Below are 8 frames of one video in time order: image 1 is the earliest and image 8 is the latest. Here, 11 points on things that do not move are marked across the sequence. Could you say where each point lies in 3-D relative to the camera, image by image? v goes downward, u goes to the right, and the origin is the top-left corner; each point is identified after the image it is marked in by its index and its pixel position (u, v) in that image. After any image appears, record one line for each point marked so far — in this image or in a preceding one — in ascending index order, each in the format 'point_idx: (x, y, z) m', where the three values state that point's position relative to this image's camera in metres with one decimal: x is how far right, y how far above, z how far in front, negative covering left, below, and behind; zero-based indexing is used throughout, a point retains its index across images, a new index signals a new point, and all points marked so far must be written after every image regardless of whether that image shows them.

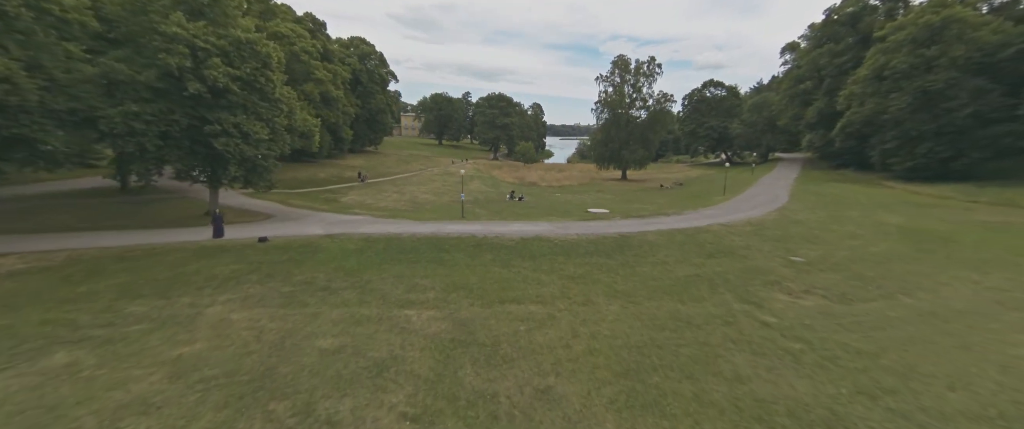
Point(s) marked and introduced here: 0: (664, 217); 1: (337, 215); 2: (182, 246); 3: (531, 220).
0: (+5.9, -0.1, +15.4) m
1: (-6.6, -0.1, +14.9) m
2: (-8.0, -0.7, +9.5) m
3: (+0.8, -0.2, +15.7) m
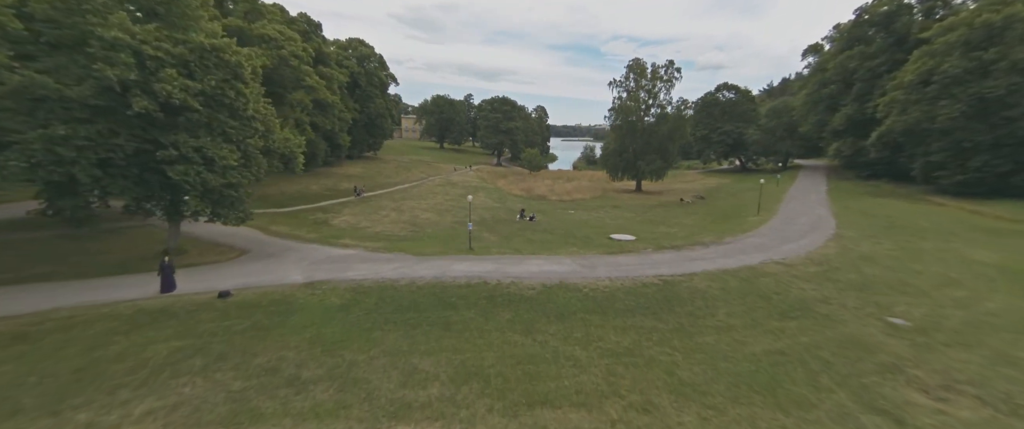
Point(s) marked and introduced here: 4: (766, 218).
0: (+6.4, -1.2, +13.3) m
1: (-6.1, -1.2, +12.8) m
2: (-7.5, -1.8, +7.5) m
3: (+1.3, -1.3, +13.6) m
4: (+11.9, -0.2, +18.4) m
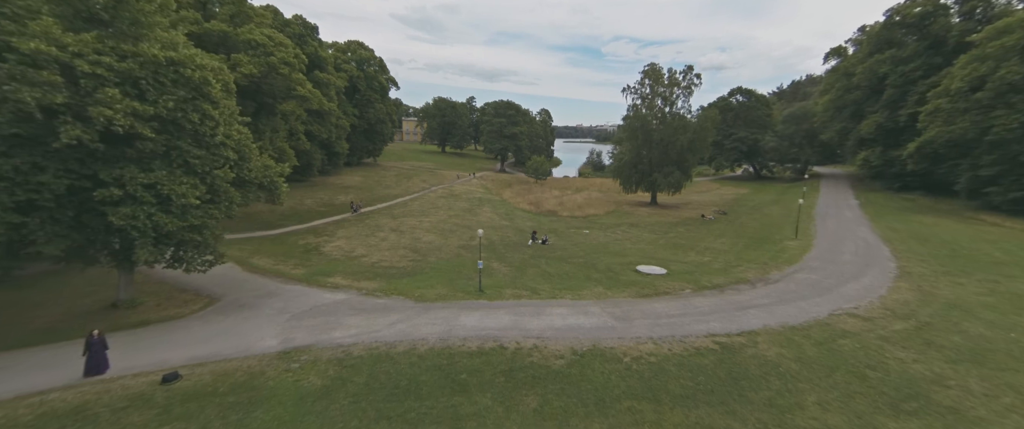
0: (+6.9, -2.2, +11.4) m
1: (-5.7, -2.2, +11.0) m
2: (-7.0, -2.8, +5.6) m
3: (+1.7, -2.3, +11.7) m
4: (+12.4, -1.2, +16.5) m
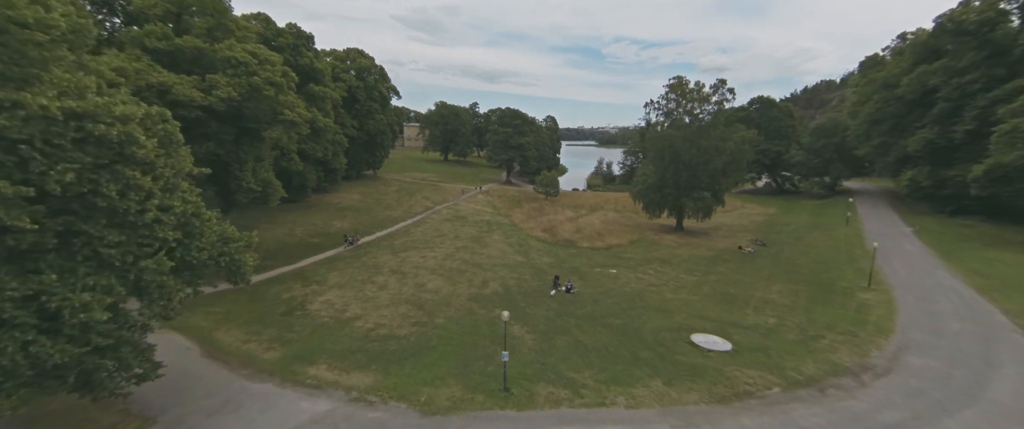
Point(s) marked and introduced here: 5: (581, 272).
0: (+7.6, -3.9, +8.7) m
1: (-4.9, -4.0, +8.3) m
2: (-6.3, -4.5, +3.0) m
3: (+2.5, -4.0, +9.0) m
4: (+13.2, -2.9, +13.8) m
5: (+3.4, -2.8, +19.2) m
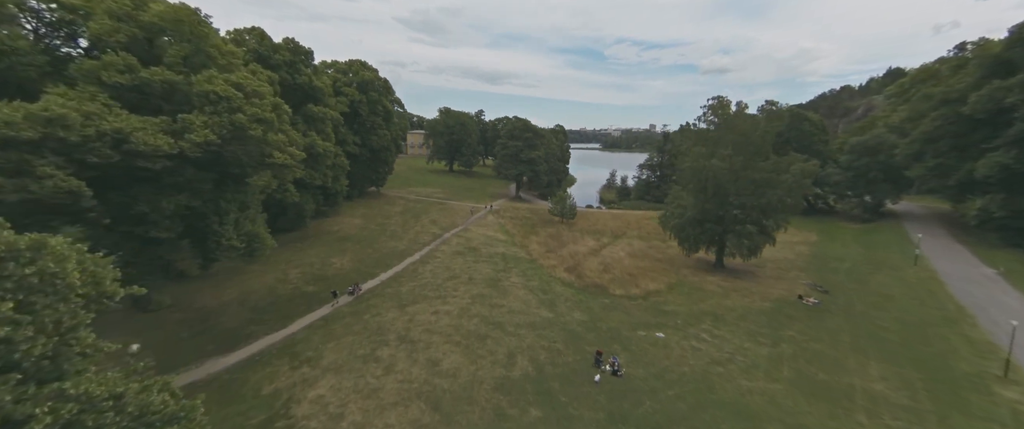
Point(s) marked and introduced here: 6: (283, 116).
0: (+8.7, -6.0, +5.6) m
1: (-3.8, -6.2, +5.4) m
2: (-5.2, -6.7, 0.0) m
3: (+3.6, -6.2, +6.0) m
4: (+14.4, -5.0, +10.7) m
5: (+4.6, -5.0, +16.1) m
6: (-11.5, +5.0, +19.5) m
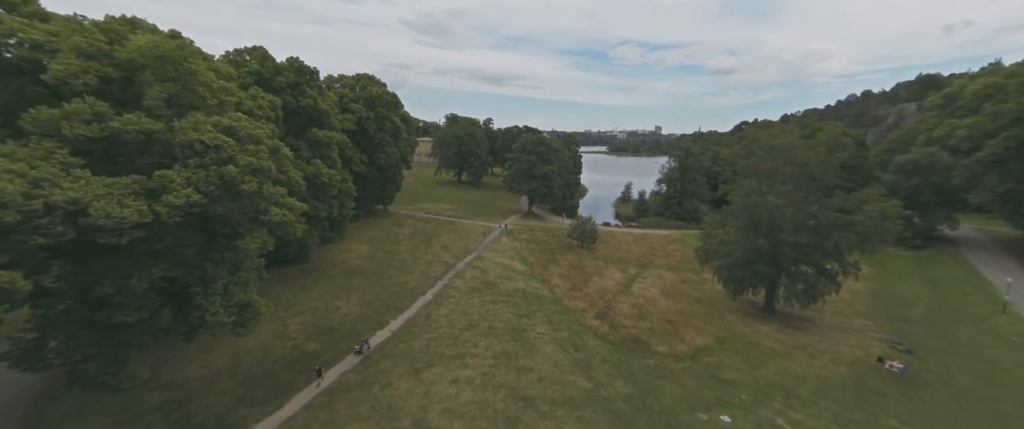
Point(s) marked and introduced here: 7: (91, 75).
0: (+9.8, -7.9, +2.8) m
1: (-2.7, -8.2, +2.8) m
2: (-4.2, -8.7, -2.5) m
3: (+4.7, -8.2, +3.3) m
4: (+15.5, -7.0, +7.8) m
5: (+5.8, -7.2, +13.4) m
6: (-10.2, +2.7, +17.3) m
7: (-13.2, +4.4, +12.3) m
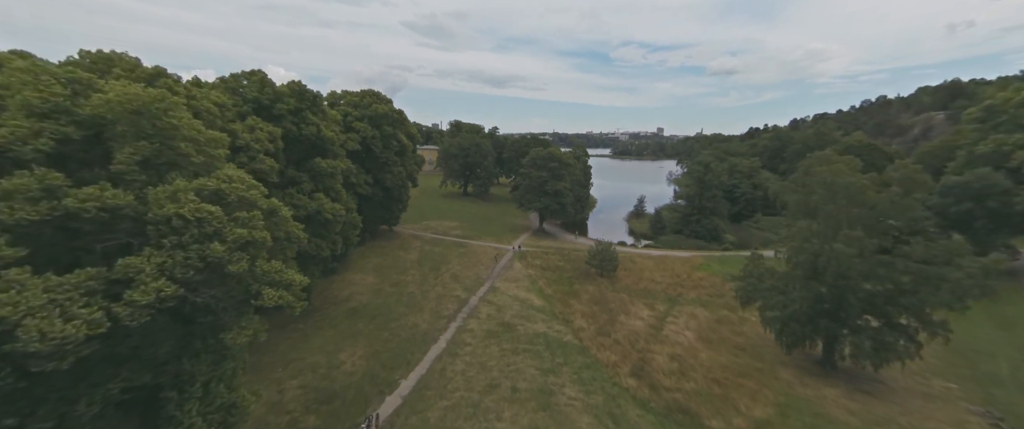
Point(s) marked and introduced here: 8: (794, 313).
0: (+10.9, -9.9, +0.2) m
1: (-1.6, -10.4, +0.4) m
2: (-3.2, -10.7, -5.0) m
3: (+5.8, -10.2, +0.8) m
4: (+16.7, -9.0, +5.2) m
5: (+7.1, -9.3, +10.9) m
6: (-9.1, +0.3, +15.0) m
7: (-12.1, +2.0, +10.1) m
8: (+13.1, -4.7, +18.4) m
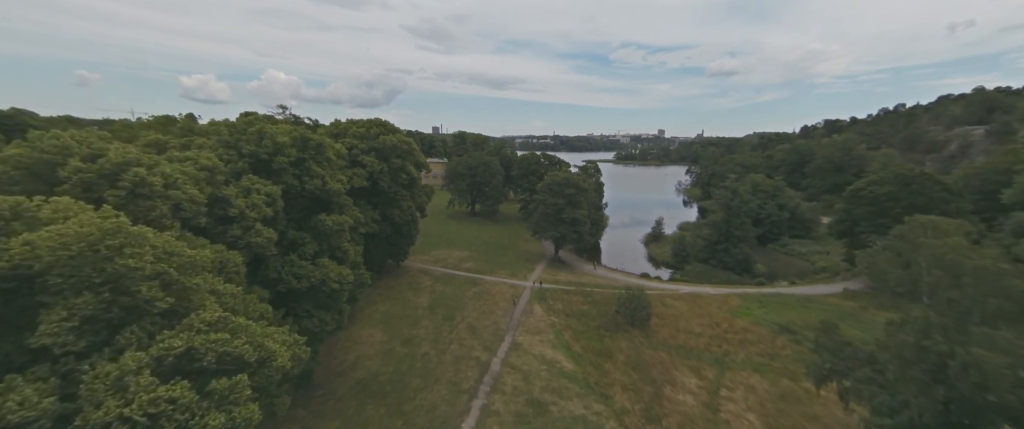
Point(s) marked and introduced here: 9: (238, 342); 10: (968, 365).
0: (+12.6, -13.0, -3.3) m
1: (+0.1, -13.7, -3.0) m
2: (-1.6, -13.9, -8.4) m
3: (+7.5, -13.4, -2.7) m
4: (+18.4, -12.0, +1.6) m
5: (+8.8, -12.7, +7.4) m
6: (-7.4, -3.5, +11.9) m
7: (-10.6, -1.7, +7.1) m
8: (+14.9, -8.1, +14.9) m
9: (-7.1, -2.7, +9.5) m
10: (+15.5, -5.3, +13.8) m
